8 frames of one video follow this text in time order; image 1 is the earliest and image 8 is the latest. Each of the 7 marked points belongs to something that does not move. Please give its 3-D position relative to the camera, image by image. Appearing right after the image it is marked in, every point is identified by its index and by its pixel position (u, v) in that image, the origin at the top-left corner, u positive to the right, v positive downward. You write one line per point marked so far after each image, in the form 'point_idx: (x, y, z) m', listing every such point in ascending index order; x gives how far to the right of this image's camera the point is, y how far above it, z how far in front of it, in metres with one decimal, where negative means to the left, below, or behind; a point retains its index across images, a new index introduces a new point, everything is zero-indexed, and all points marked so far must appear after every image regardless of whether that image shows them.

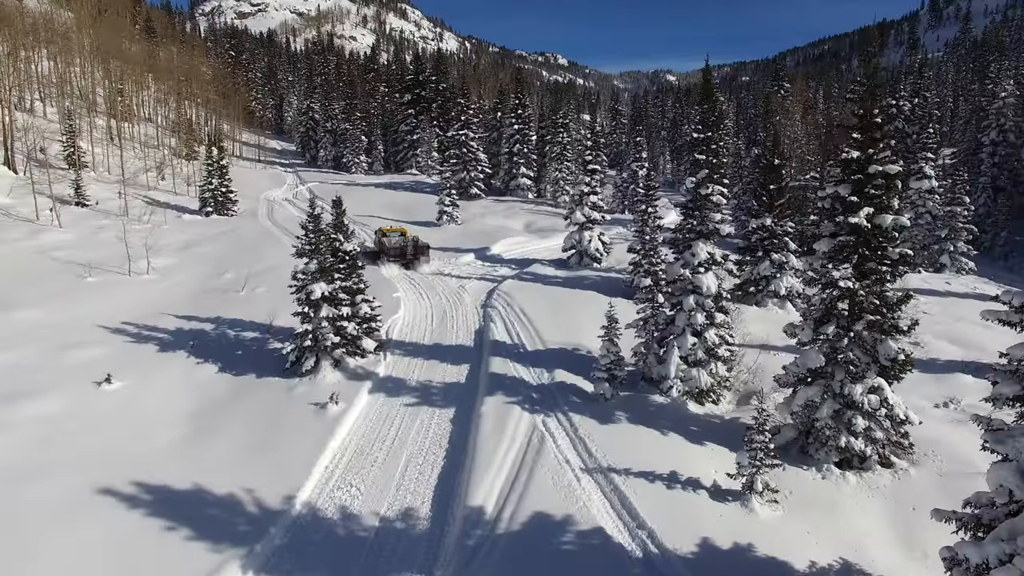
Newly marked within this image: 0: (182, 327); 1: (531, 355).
0: (-9.7, -1.2, +19.6) m
1: (+0.5, -1.8, +17.2) m
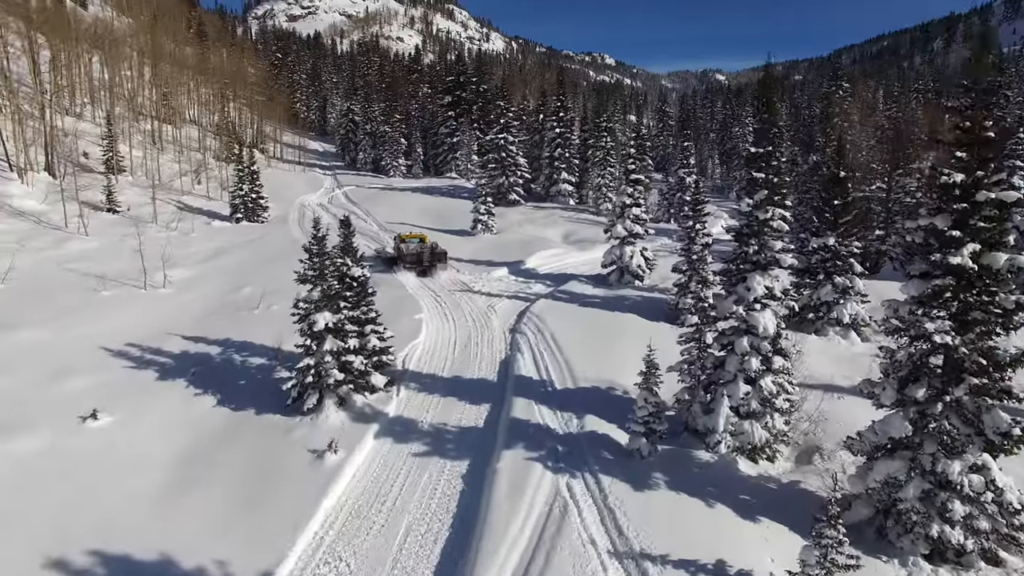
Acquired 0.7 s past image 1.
0: (-8.9, -1.8, +18.4) m
1: (+1.1, -2.5, +15.3) m
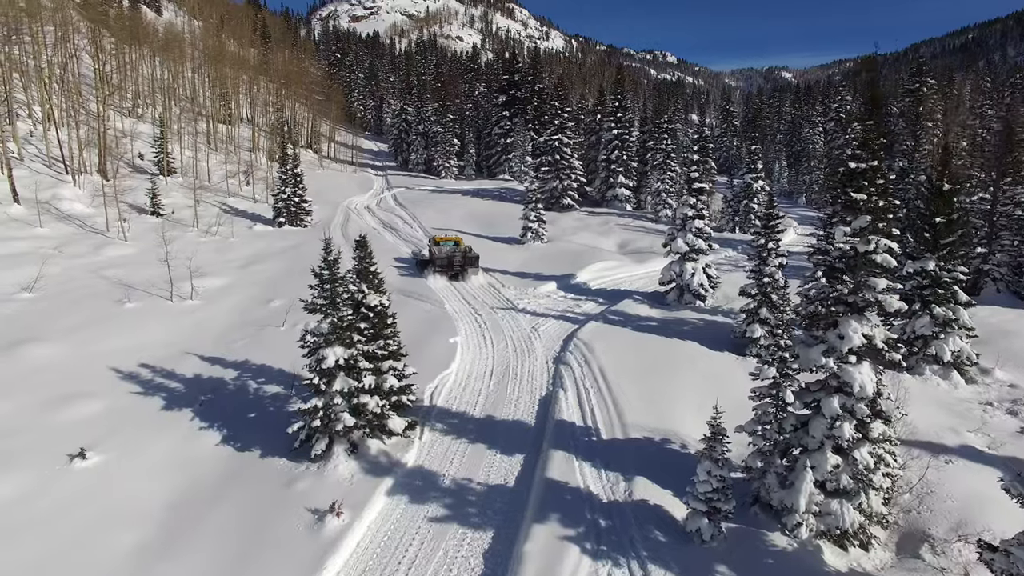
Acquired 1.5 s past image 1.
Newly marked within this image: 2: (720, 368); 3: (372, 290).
0: (-7.9, -2.2, +17.0) m
1: (+1.8, -3.2, +13.1) m
2: (+5.7, -2.1, +18.4) m
3: (-2.7, 0.0, +13.1) m
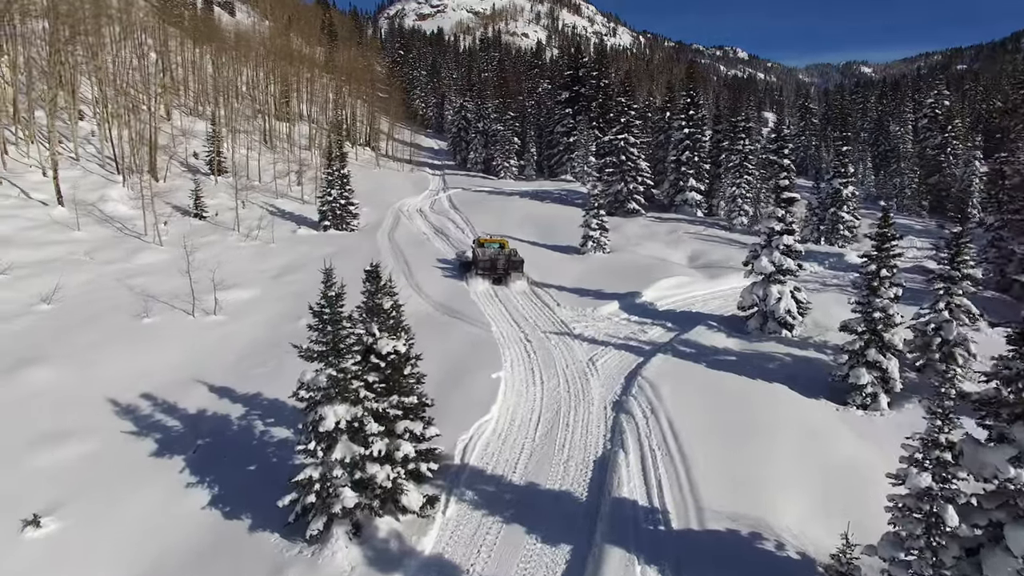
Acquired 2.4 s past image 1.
0: (-6.8, -2.7, +14.8) m
1: (+2.5, -3.9, +10.1) m
2: (+6.8, -2.9, +15.0) m
3: (-2.0, -0.7, +10.5) m
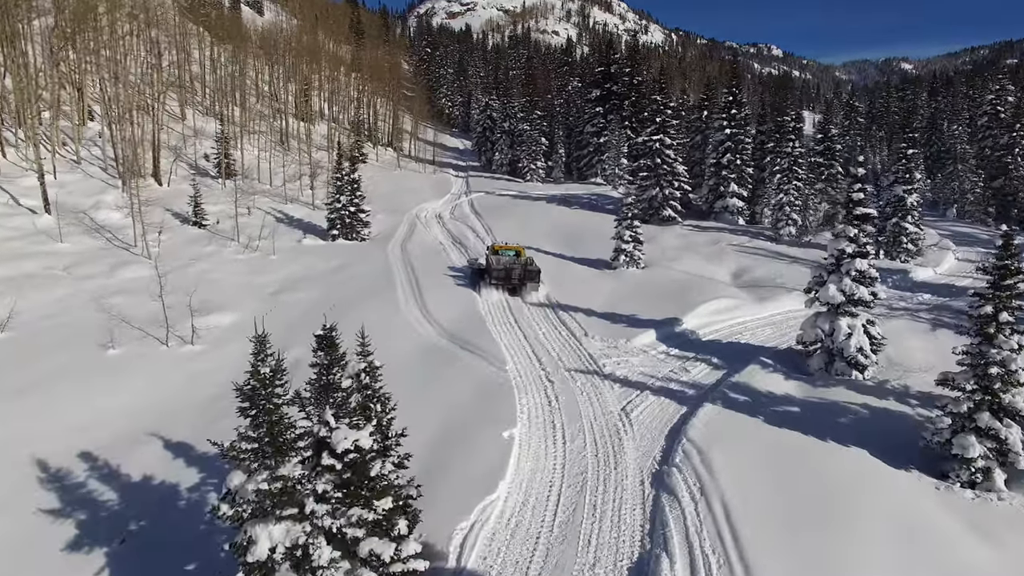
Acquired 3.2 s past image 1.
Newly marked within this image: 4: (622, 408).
0: (-6.5, -3.5, +12.2) m
1: (+2.5, -4.7, +7.1) m
2: (+7.0, -3.8, +11.8) m
3: (-1.9, -1.4, +7.6) m
4: (+2.5, -2.7, +15.6) m
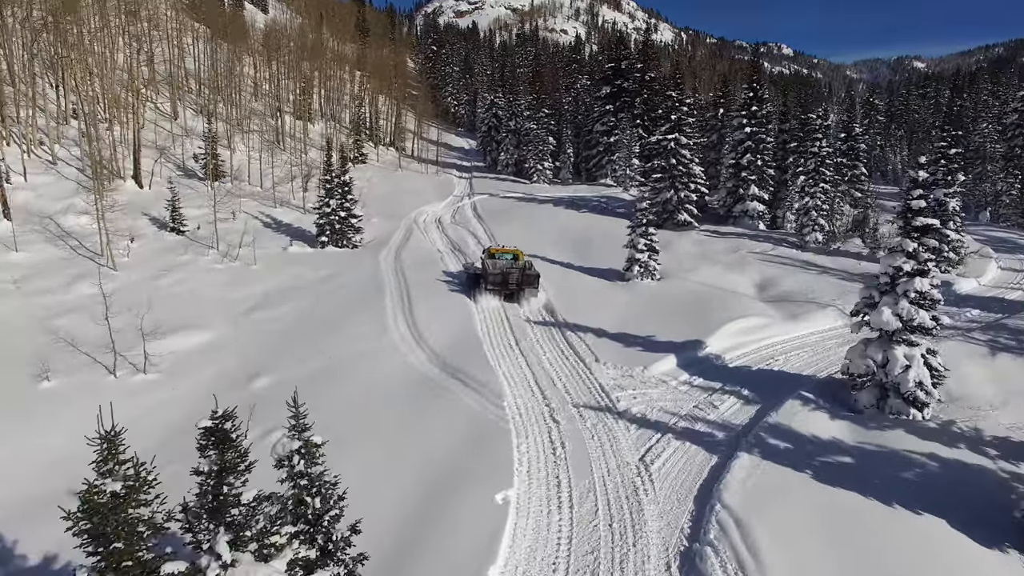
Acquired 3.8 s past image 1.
0: (-6.6, -4.0, +9.8) m
1: (+2.3, -5.2, +4.6) m
2: (+6.9, -4.3, +9.3) m
3: (-2.1, -1.9, +5.2) m
4: (+2.5, -3.2, +13.1) m
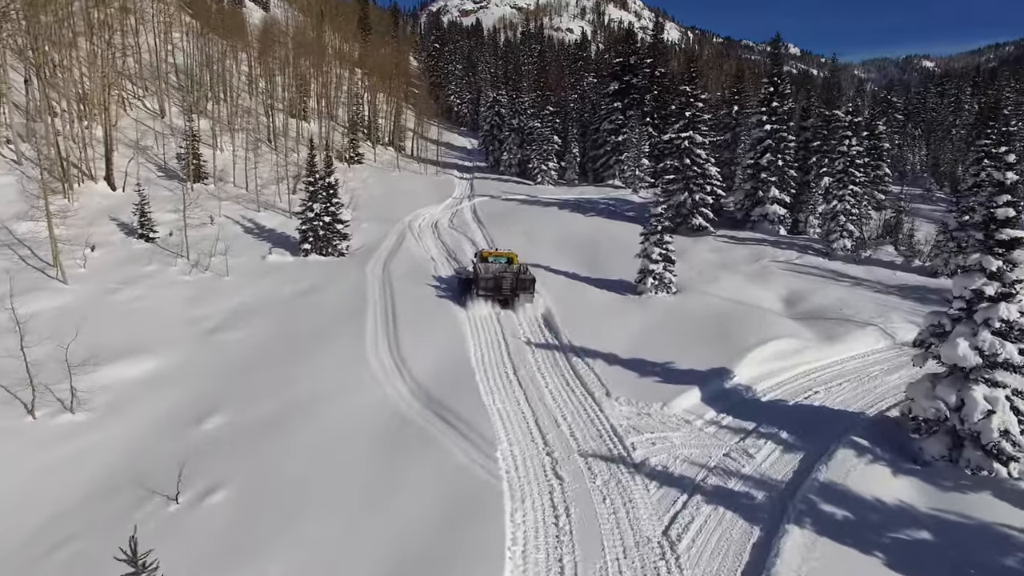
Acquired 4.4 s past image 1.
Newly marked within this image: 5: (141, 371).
0: (-6.8, -4.4, +7.3) m
1: (+2.1, -5.7, +2.0) m
2: (+6.8, -4.8, +6.6) m
3: (-2.2, -2.4, +2.7) m
4: (+2.3, -3.7, +10.5) m
5: (-8.6, -1.8, +16.1) m
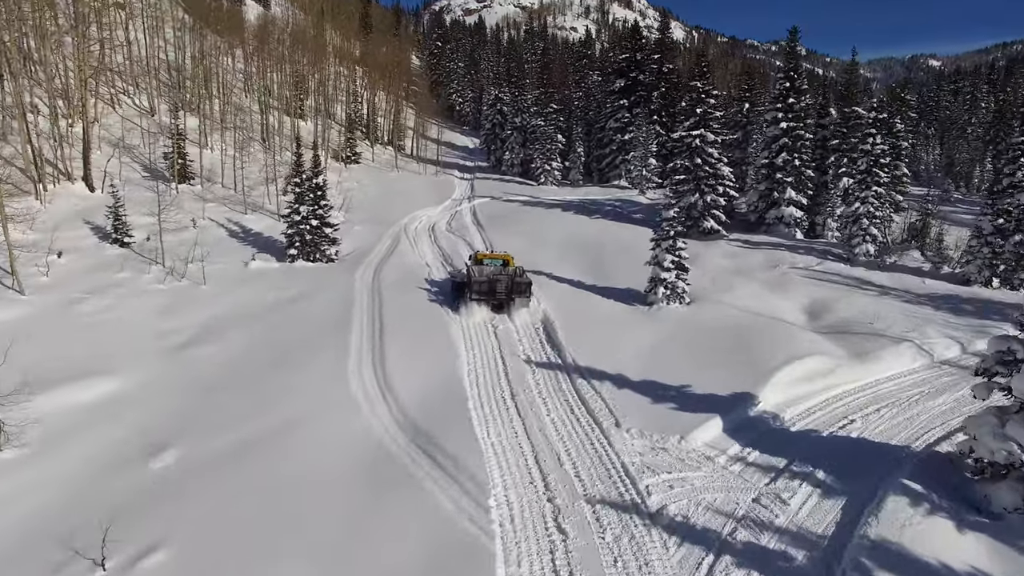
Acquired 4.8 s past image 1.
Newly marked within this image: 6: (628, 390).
0: (-6.9, -4.7, +5.6) m
1: (+2.0, -6.0, +0.2) m
2: (+6.7, -5.1, +4.8) m
3: (-2.4, -2.7, +0.9) m
4: (+2.3, -4.0, +8.7) m
5: (-8.7, -2.1, +14.4) m
6: (+2.6, -2.2, +15.0) m
